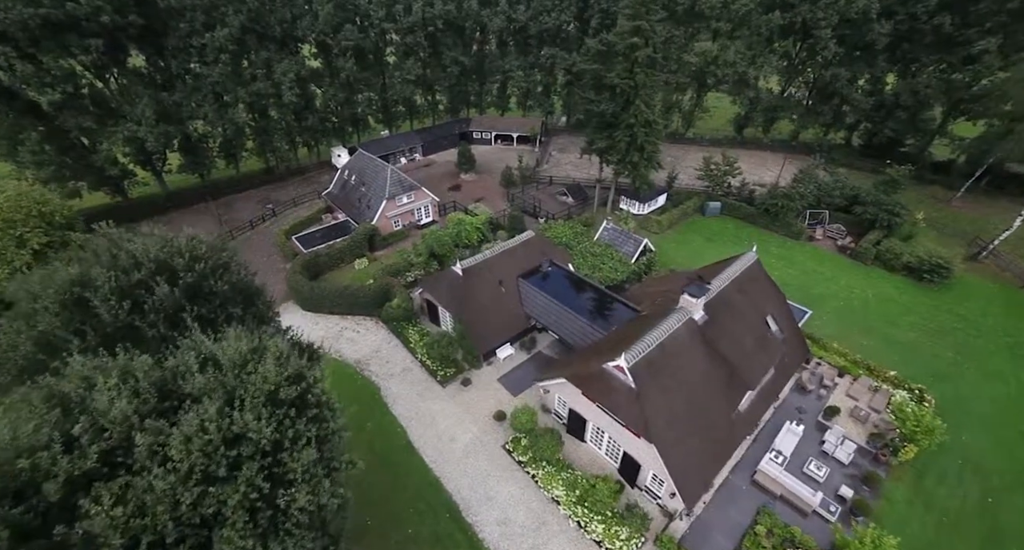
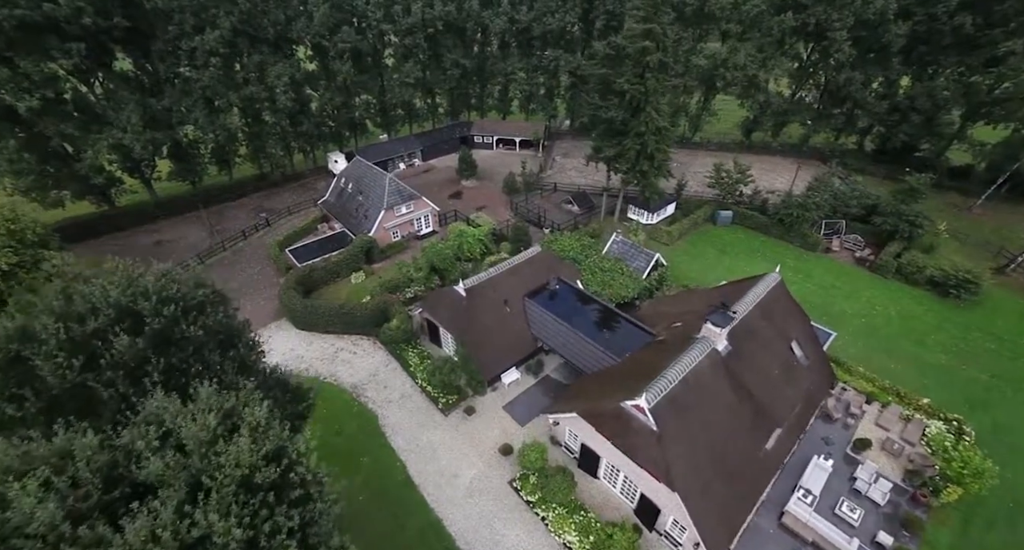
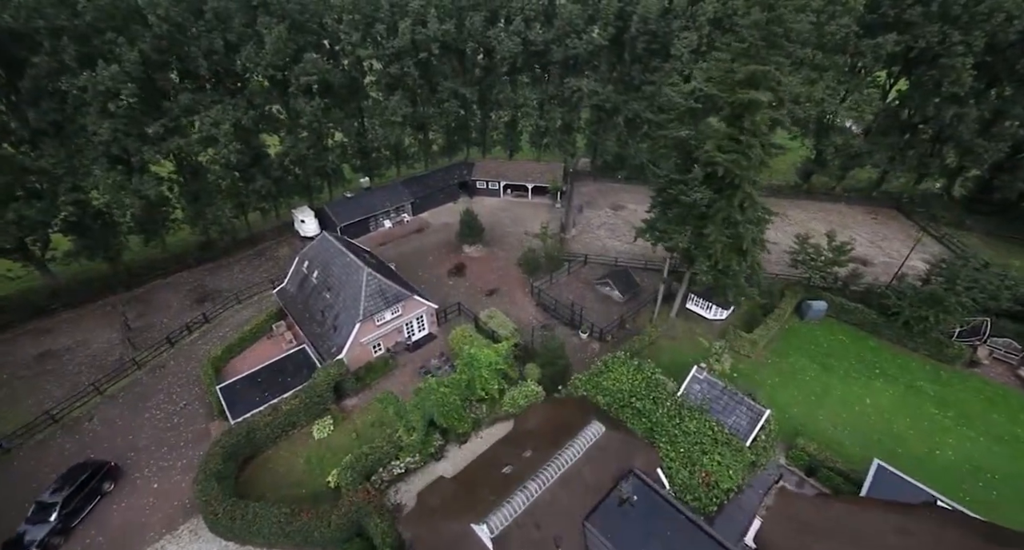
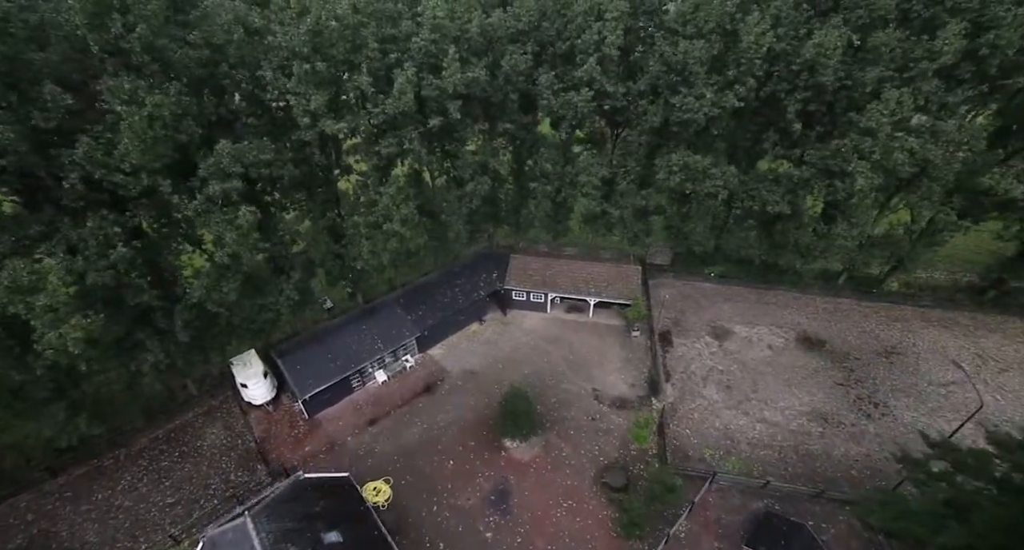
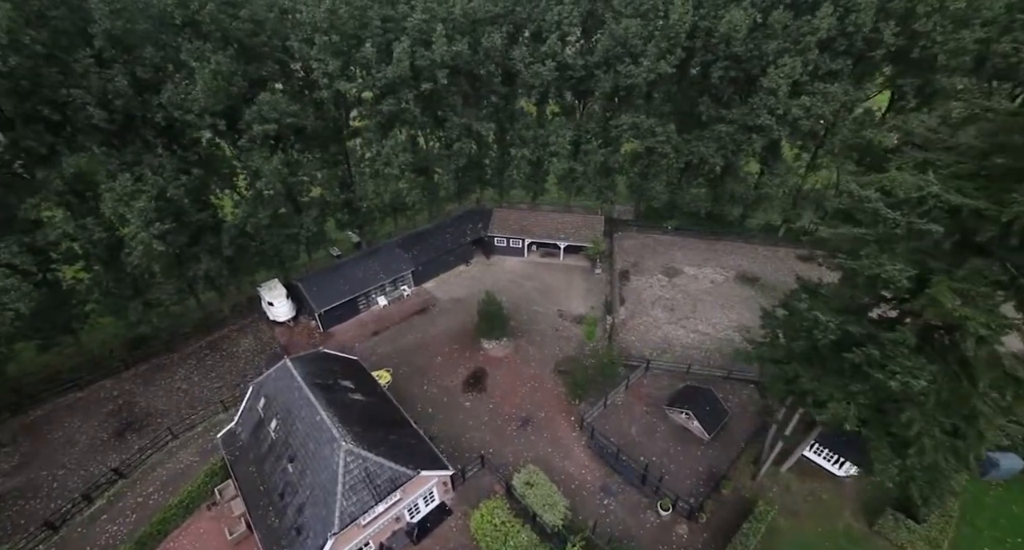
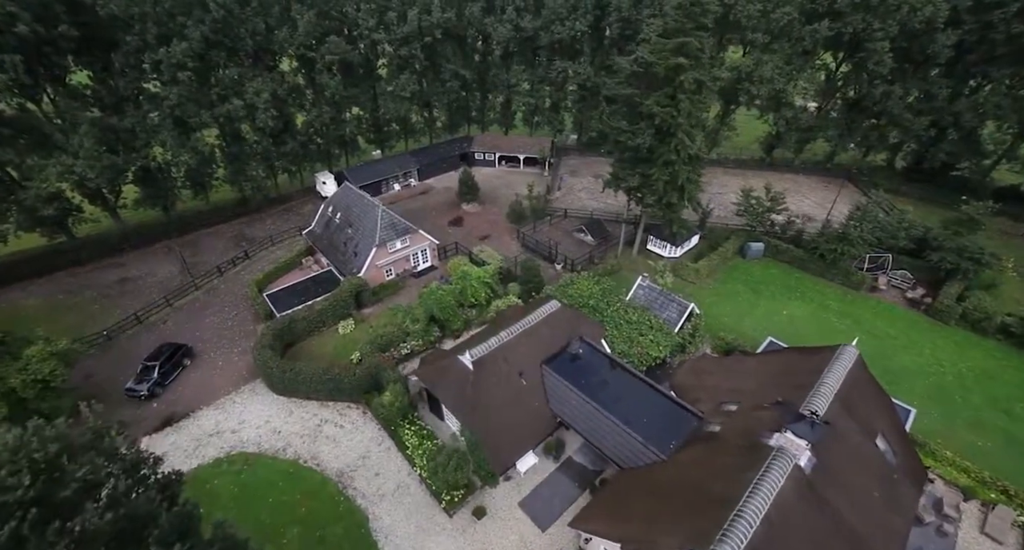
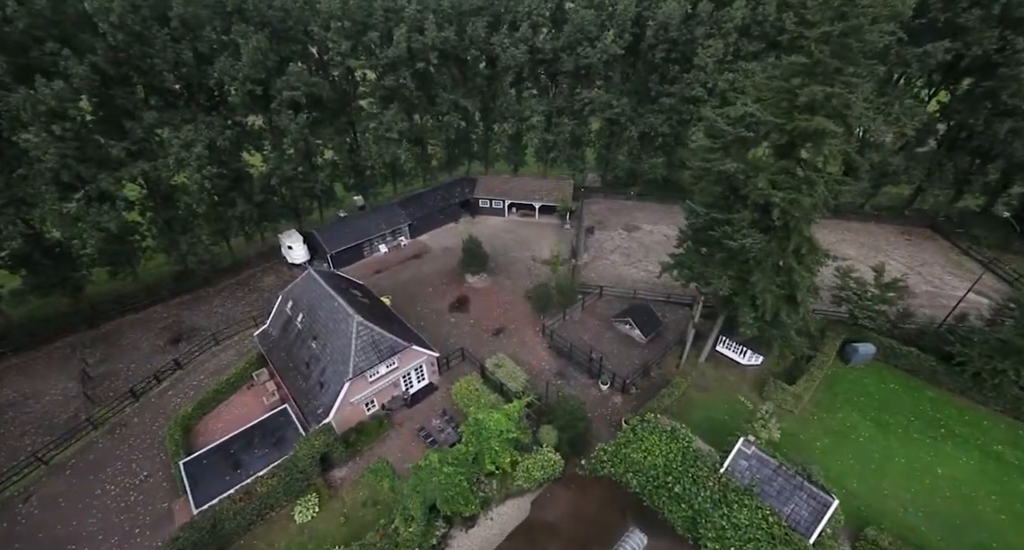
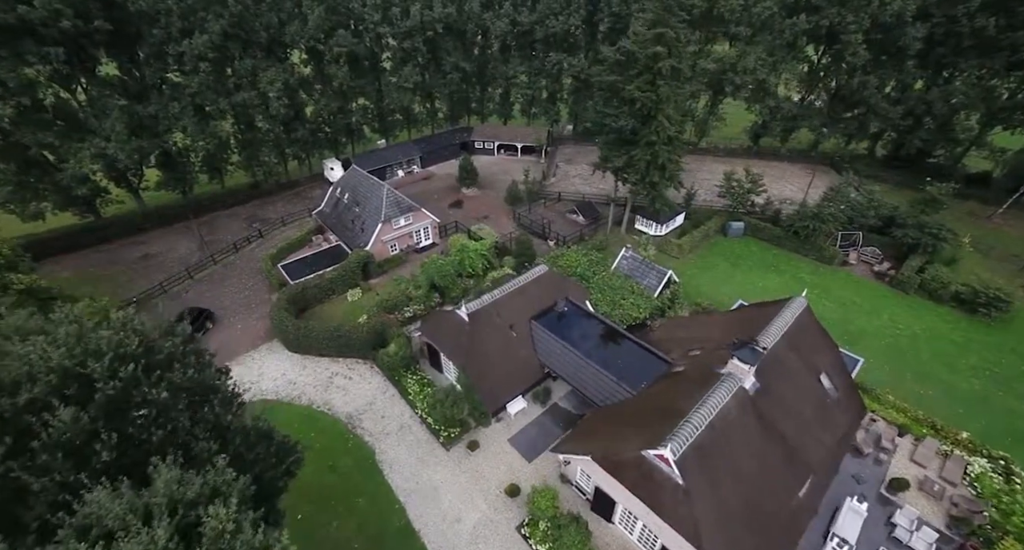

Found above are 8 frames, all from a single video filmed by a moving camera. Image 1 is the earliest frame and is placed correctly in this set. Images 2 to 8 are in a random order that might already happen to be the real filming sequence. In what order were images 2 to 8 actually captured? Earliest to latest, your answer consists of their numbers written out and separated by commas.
2, 8, 6, 3, 7, 5, 4
